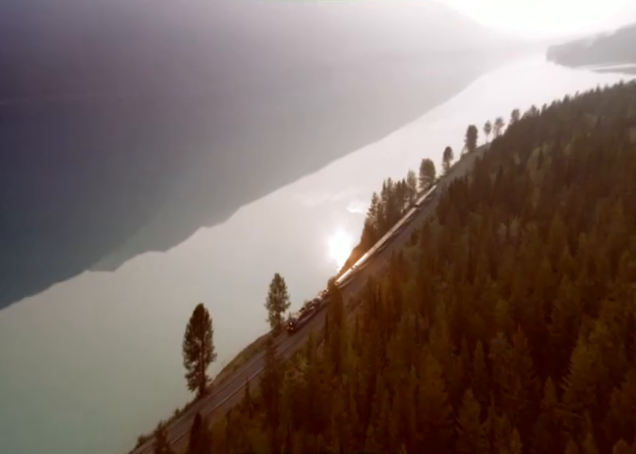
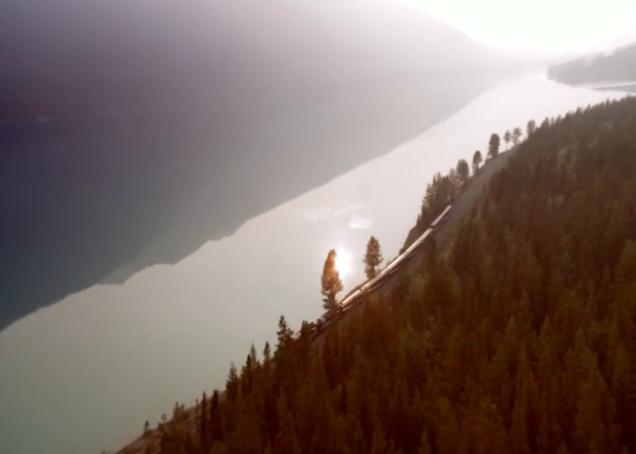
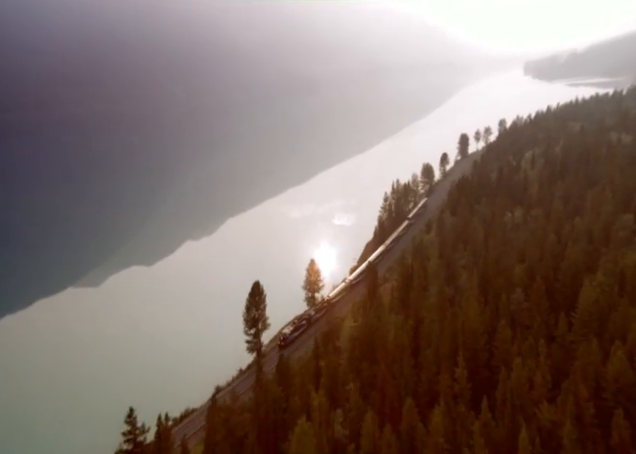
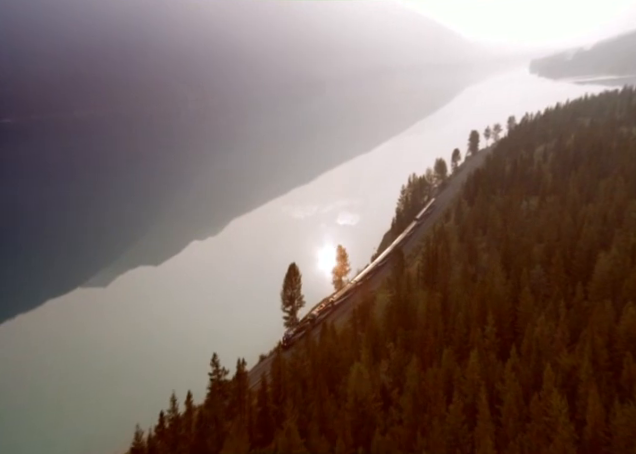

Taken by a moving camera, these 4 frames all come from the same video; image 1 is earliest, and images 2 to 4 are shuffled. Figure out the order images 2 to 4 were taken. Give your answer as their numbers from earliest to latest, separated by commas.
3, 4, 2
